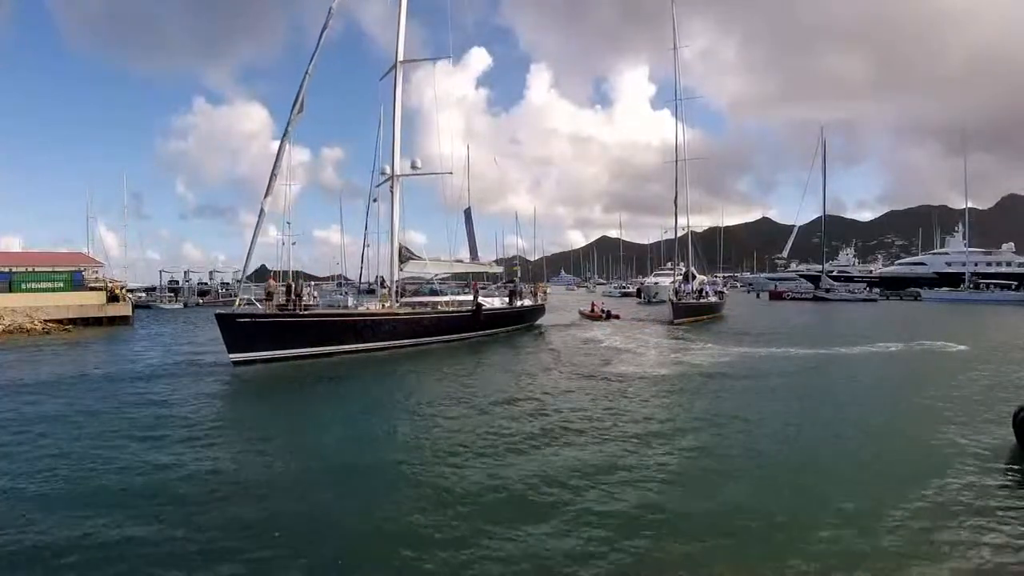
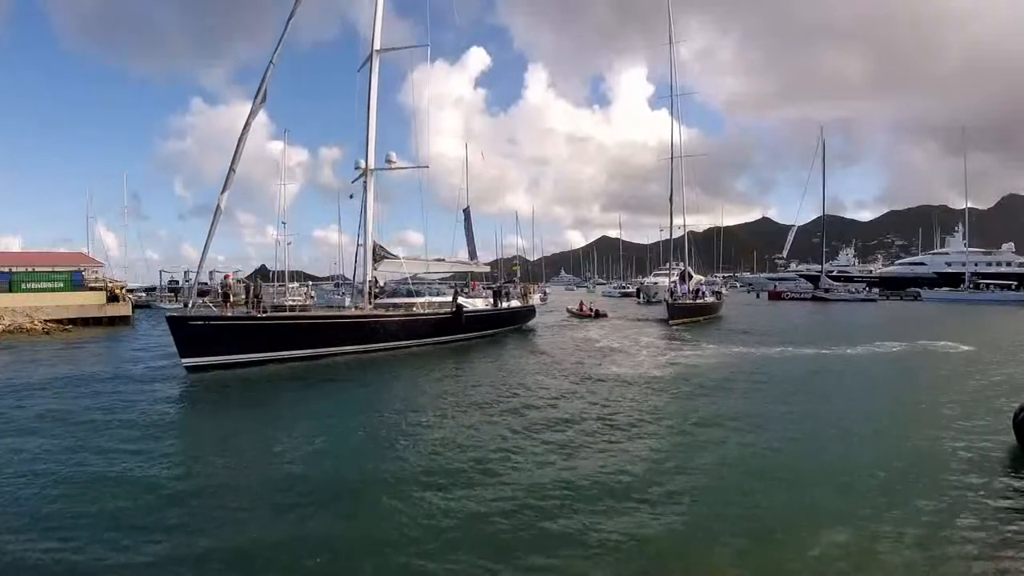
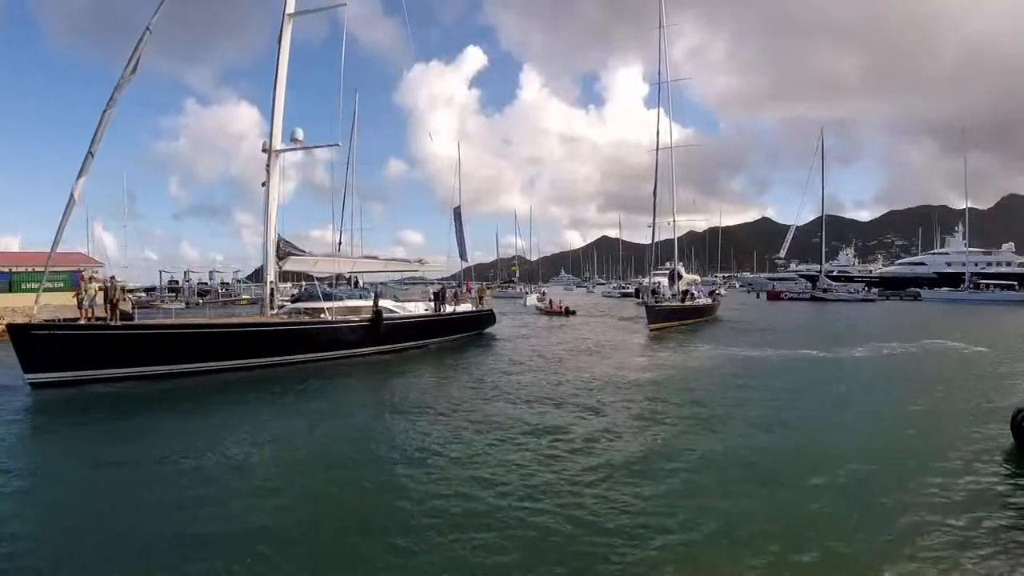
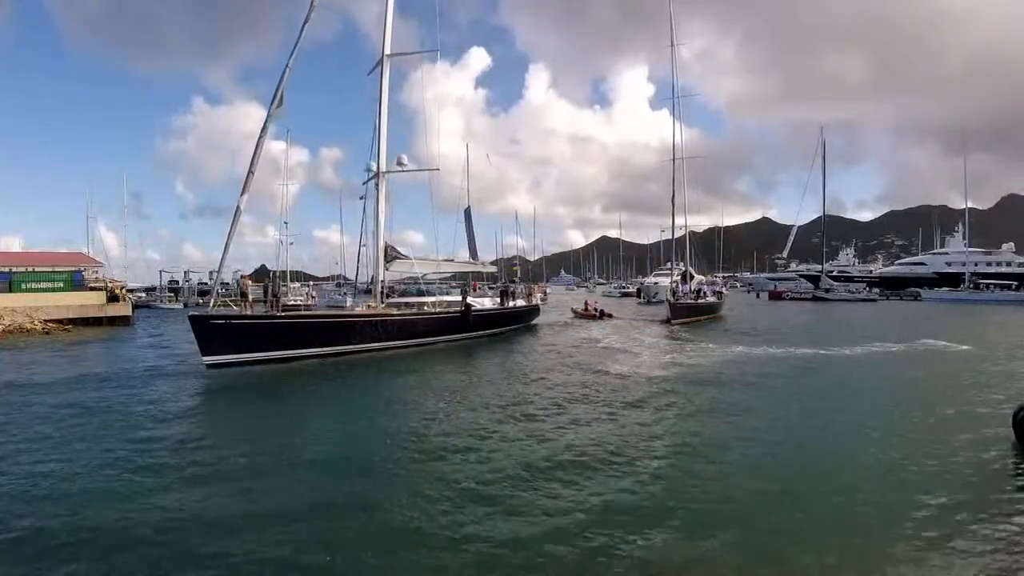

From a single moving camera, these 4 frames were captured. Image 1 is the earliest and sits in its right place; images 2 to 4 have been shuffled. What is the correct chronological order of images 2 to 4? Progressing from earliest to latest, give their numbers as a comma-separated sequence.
4, 2, 3
